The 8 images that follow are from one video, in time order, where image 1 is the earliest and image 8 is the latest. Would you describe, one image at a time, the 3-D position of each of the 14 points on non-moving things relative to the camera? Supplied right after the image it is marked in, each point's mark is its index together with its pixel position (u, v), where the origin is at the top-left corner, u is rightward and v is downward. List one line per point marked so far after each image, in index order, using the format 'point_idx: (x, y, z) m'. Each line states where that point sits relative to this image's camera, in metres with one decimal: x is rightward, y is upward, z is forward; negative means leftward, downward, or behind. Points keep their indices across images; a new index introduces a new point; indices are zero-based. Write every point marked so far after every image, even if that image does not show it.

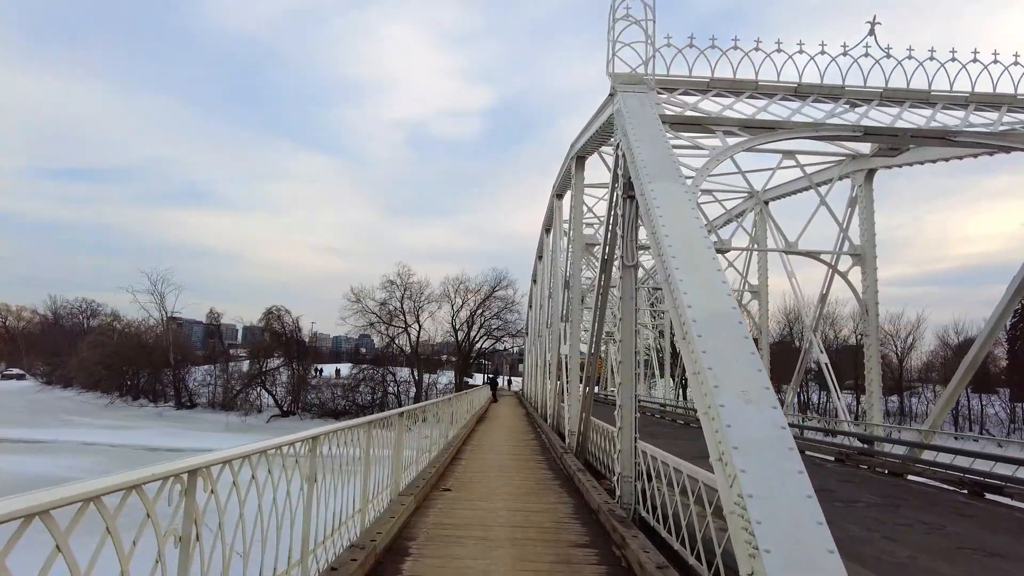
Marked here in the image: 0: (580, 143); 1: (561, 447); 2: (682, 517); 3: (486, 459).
0: (+1.2, +2.6, +11.3) m
1: (+0.8, -2.6, +10.6) m
2: (+1.2, -1.7, +4.7) m
3: (-0.4, -2.7, +10.1) m
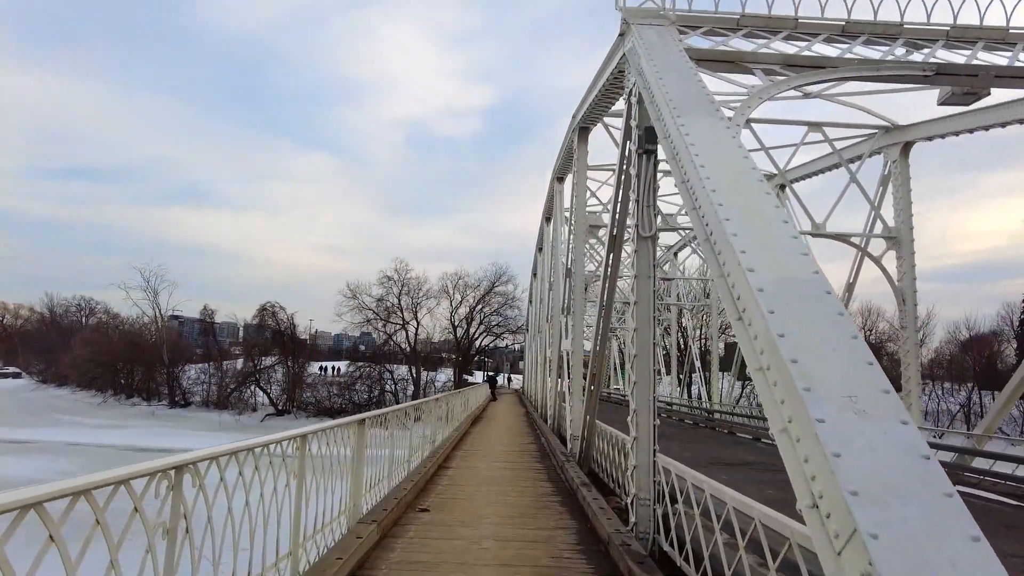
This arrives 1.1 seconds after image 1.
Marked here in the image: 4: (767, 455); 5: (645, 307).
0: (+1.1, +2.8, +10.1) m
1: (+0.7, -2.4, +9.4) m
2: (+1.2, -1.5, +3.6) m
3: (-0.5, -2.5, +9.0) m
4: (+4.8, -3.2, +12.2) m
5: (+1.0, -0.1, +5.0) m
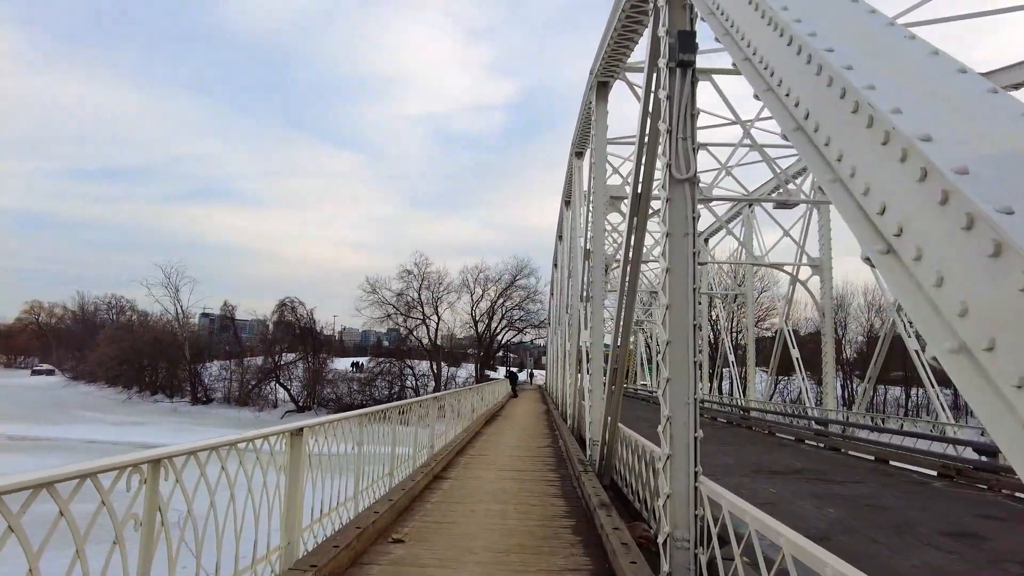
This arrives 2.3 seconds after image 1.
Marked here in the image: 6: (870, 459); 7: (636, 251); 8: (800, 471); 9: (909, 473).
0: (+1.2, +3.0, +8.7) m
1: (+0.8, -2.2, +8.1) m
2: (+1.0, -1.3, +2.2) m
3: (-0.4, -2.3, +7.7) m
4: (+5.1, -2.9, +10.7) m
5: (+1.0, +0.1, +3.7) m
6: (+6.4, -3.0, +11.4) m
7: (+1.2, +0.4, +6.4) m
8: (+4.1, -2.6, +9.1) m
9: (+6.1, -2.8, +9.8) m
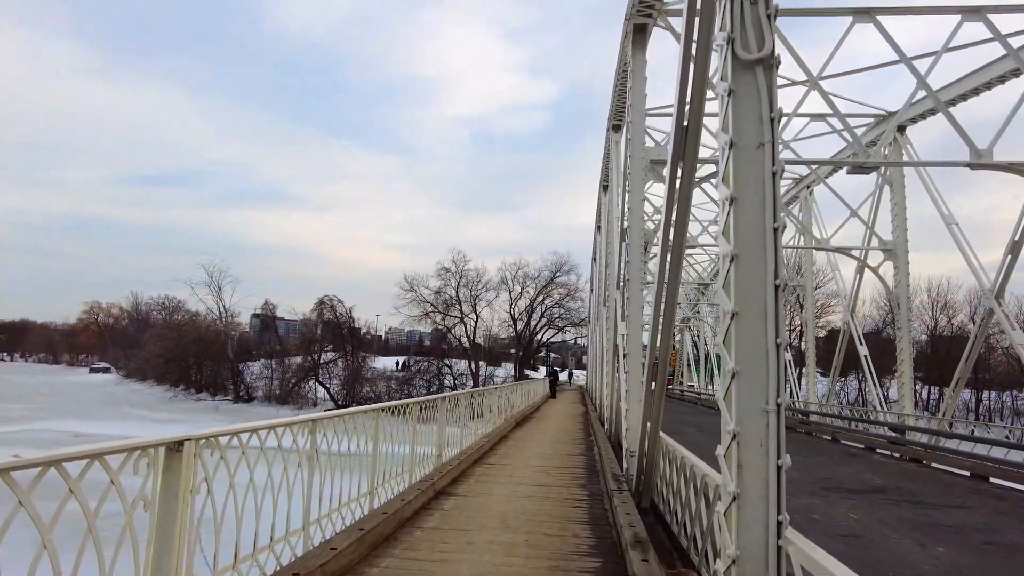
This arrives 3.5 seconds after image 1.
0: (+1.5, +3.2, +7.4) m
1: (+1.1, -2.0, +6.7) m
2: (+0.9, -1.1, +0.9) m
3: (-0.2, -2.1, +6.5) m
4: (+5.4, -2.6, +9.1) m
5: (+0.9, +0.3, +2.3) m
6: (+6.8, -2.8, +9.7) m
7: (+1.3, +0.6, +5.0) m
8: (+4.4, -2.4, +7.6) m
9: (+6.4, -2.6, +8.1) m
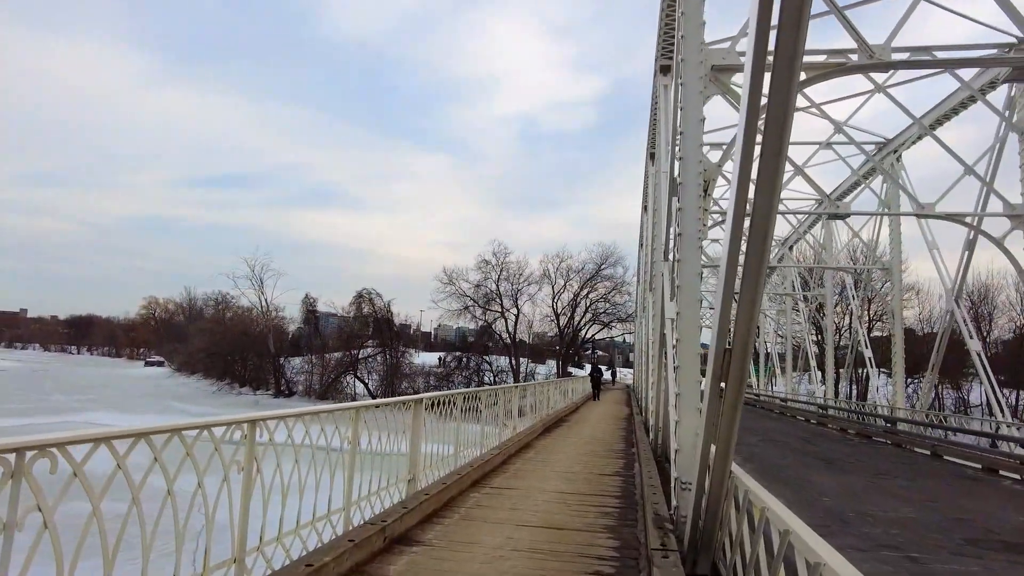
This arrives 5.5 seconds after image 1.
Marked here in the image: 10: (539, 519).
0: (+1.5, +3.5, +5.2) m
1: (+1.0, -1.6, +4.6) m
2: (+0.4, -0.8, -1.2) m
3: (-0.2, -1.7, +4.4) m
4: (+5.6, -2.3, +6.6) m
5: (+0.5, +0.6, +0.2) m
6: (+7.0, -2.5, +7.2) m
7: (+1.2, +0.9, +2.9) m
8: (+4.4, -2.1, +5.2) m
9: (+6.4, -2.3, +5.6) m
10: (+0.2, -1.9, +5.3) m
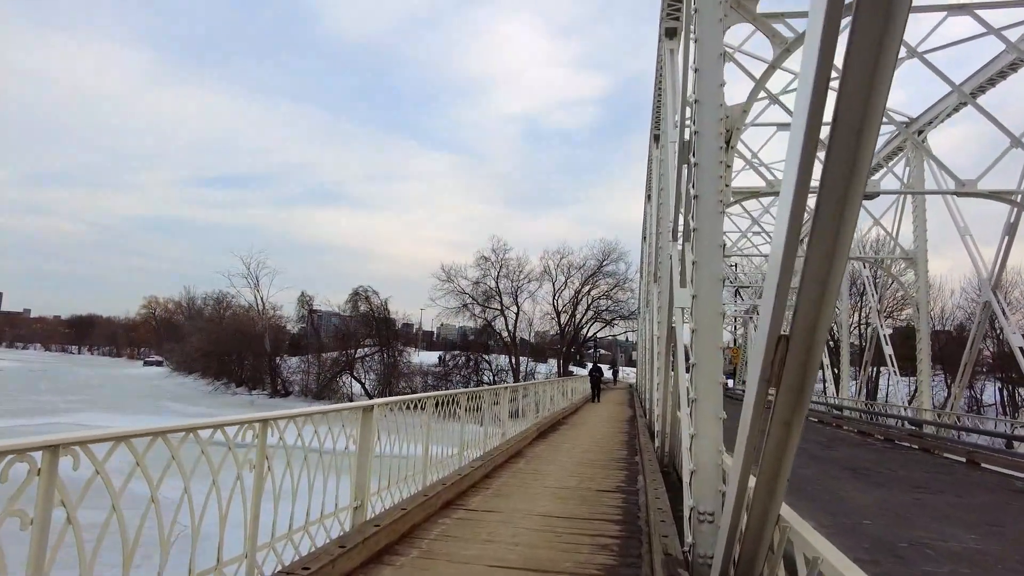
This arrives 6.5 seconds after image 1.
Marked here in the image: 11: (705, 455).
0: (+1.3, +3.7, +4.1) m
1: (+0.8, -1.5, +3.5) m
2: (+0.2, -0.6, -2.3) m
3: (-0.4, -1.6, +3.3) m
4: (+5.4, -2.1, +5.5) m
5: (+0.3, +0.8, -0.9) m
6: (+6.8, -2.3, +6.1) m
7: (+1.0, +1.1, +1.8) m
8: (+4.2, -1.9, +4.1) m
9: (+6.3, -2.1, +4.5) m
10: (+0.1, -1.8, +4.2) m
11: (+1.2, -1.0, +4.0) m
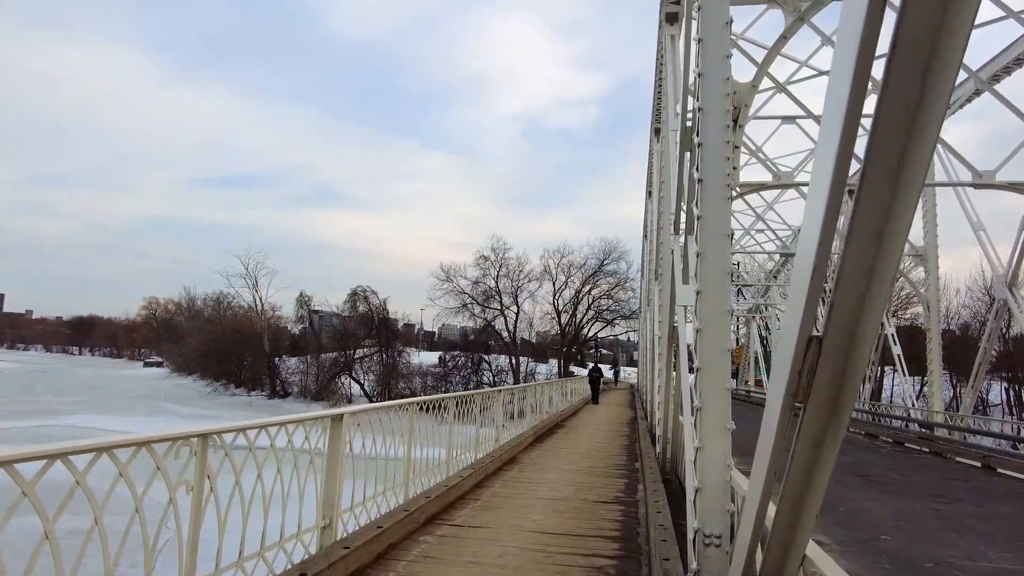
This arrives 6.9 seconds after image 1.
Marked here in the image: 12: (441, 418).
0: (+1.2, +3.7, +3.7) m
1: (+0.8, -1.5, +3.1) m
2: (+0.1, -0.6, -2.7) m
3: (-0.5, -1.6, +2.9) m
4: (+5.3, -2.1, +5.1) m
5: (+0.2, +0.8, -1.3) m
6: (+6.7, -2.3, +5.6) m
7: (+0.9, +1.1, +1.4) m
8: (+4.1, -1.9, +3.7) m
9: (+6.2, -2.1, +4.0) m
10: (0.0, -1.7, +3.8) m
11: (+1.1, -1.0, +3.5) m
12: (-0.9, -1.4, +6.6) m
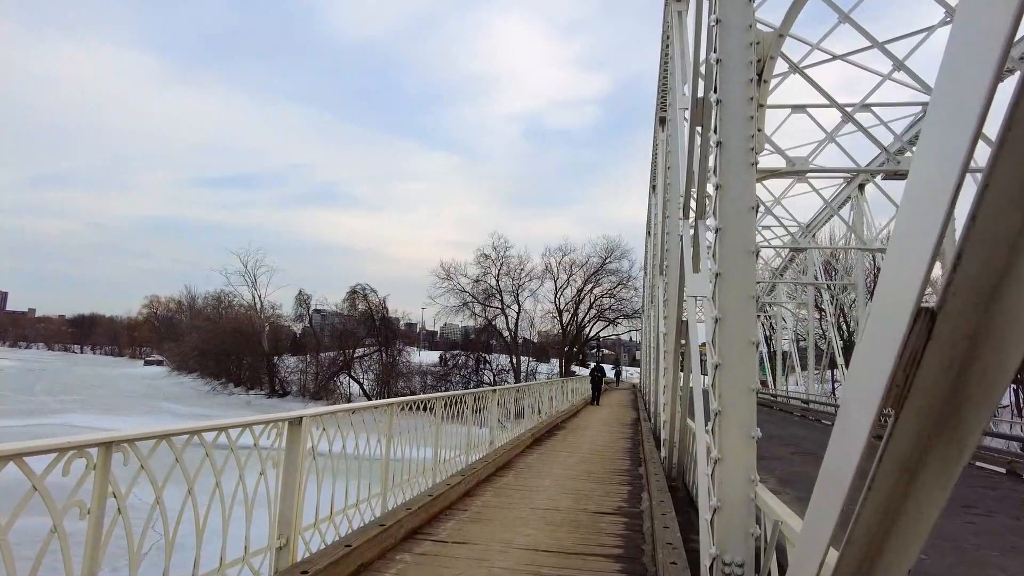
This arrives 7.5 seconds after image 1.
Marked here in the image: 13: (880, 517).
0: (+1.1, +3.8, +3.1) m
1: (+0.7, -1.4, +2.6) m
2: (0.0, -0.5, -3.3) m
3: (-0.6, -1.5, +2.4) m
4: (+5.2, -2.0, +4.5) m
5: (+0.1, +0.9, -1.8) m
6: (+6.7, -2.2, +5.0) m
7: (+0.8, +1.2, +0.8) m
8: (+4.0, -1.8, +3.1) m
9: (+6.1, -2.0, +3.5) m
10: (-0.1, -1.6, +3.3) m
11: (+1.0, -0.9, +3.0) m
12: (-0.9, -1.3, +6.1) m
13: (+0.7, -0.5, +1.4) m
